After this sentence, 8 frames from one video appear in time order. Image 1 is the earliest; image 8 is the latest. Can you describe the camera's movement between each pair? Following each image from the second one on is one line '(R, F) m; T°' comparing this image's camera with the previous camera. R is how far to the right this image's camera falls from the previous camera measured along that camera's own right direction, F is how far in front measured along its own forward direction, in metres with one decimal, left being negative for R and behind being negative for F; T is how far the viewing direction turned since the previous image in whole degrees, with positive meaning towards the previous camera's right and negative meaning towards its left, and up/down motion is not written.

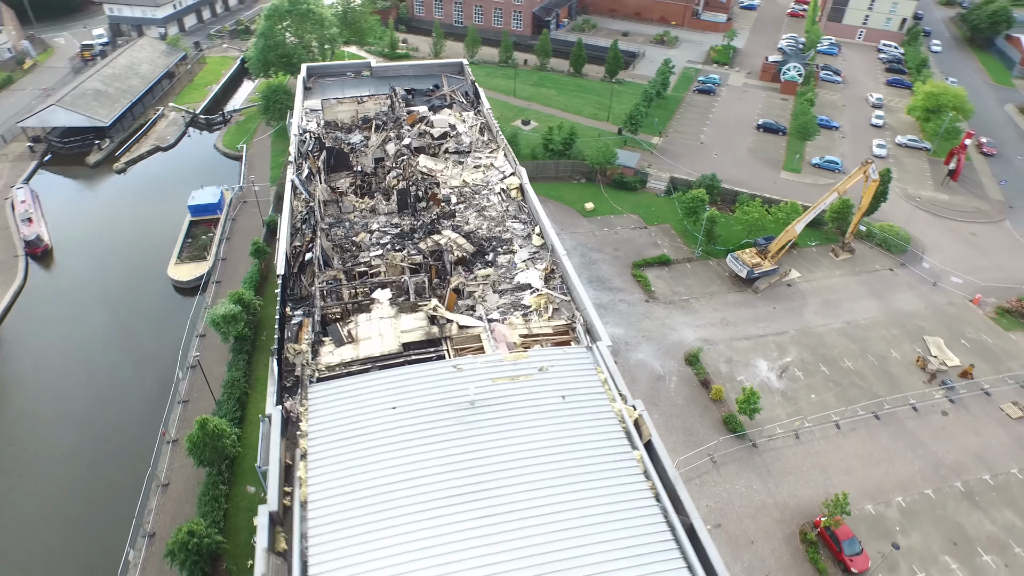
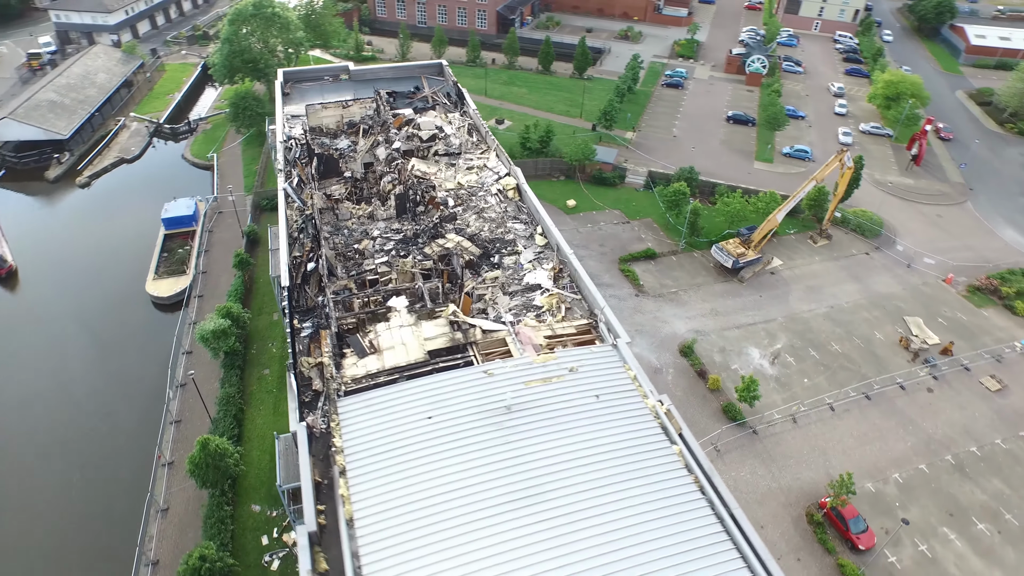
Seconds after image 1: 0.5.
(-1.6, +0.1) m; +3°
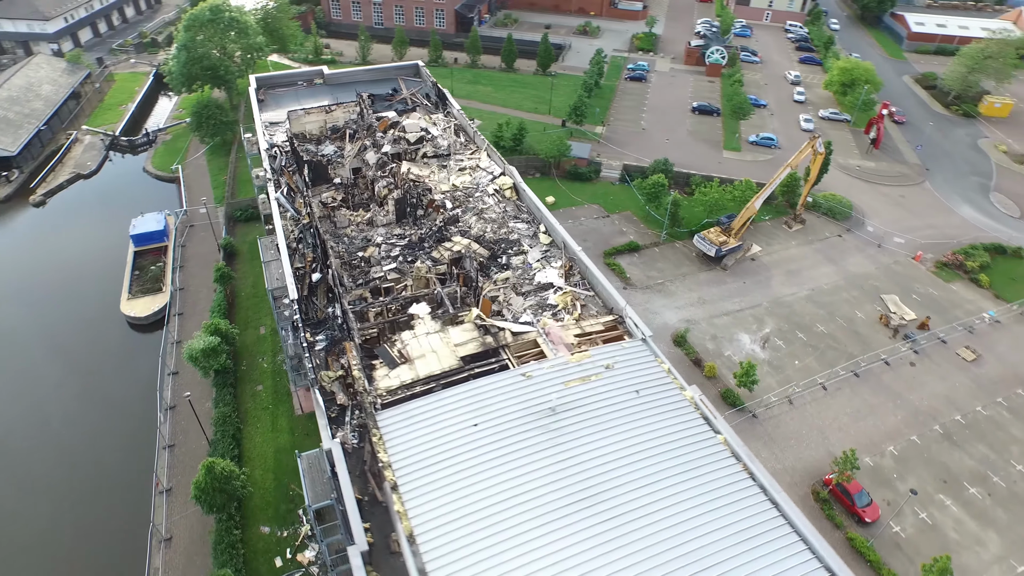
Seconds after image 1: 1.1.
(-1.9, +0.2) m; +4°
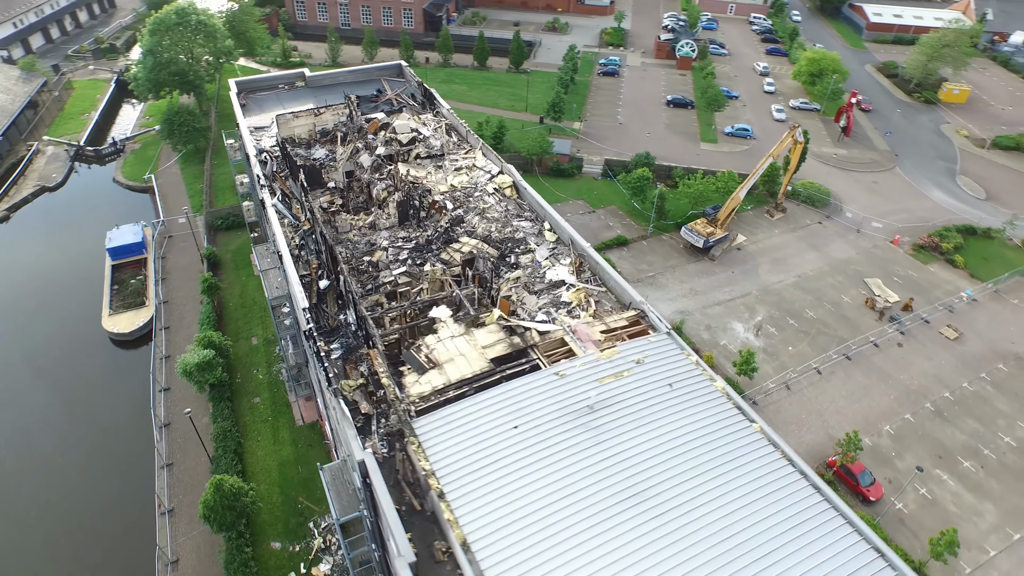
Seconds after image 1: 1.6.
(-1.5, +0.2) m; +3°
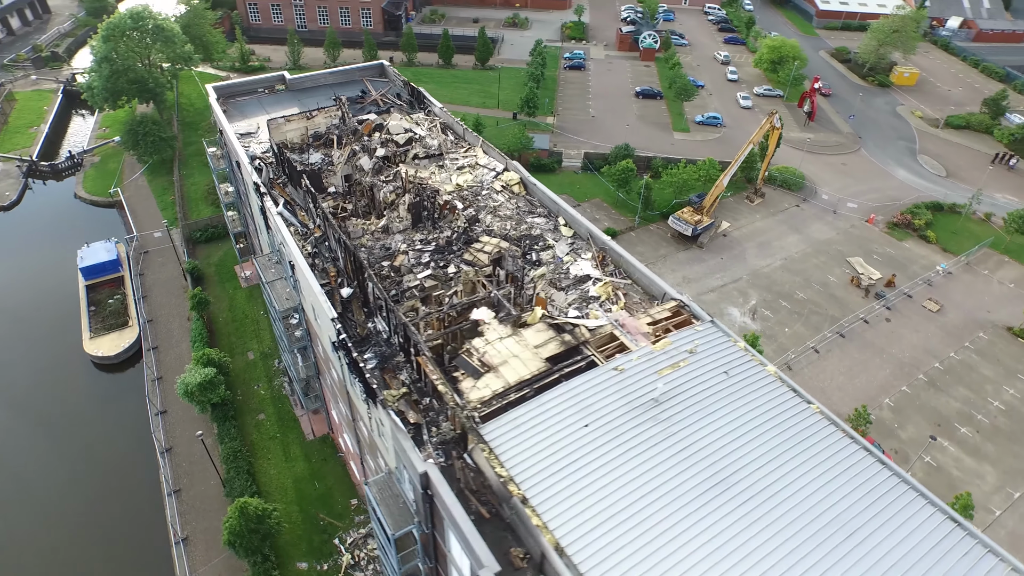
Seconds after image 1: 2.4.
(-2.4, +0.4) m; +4°
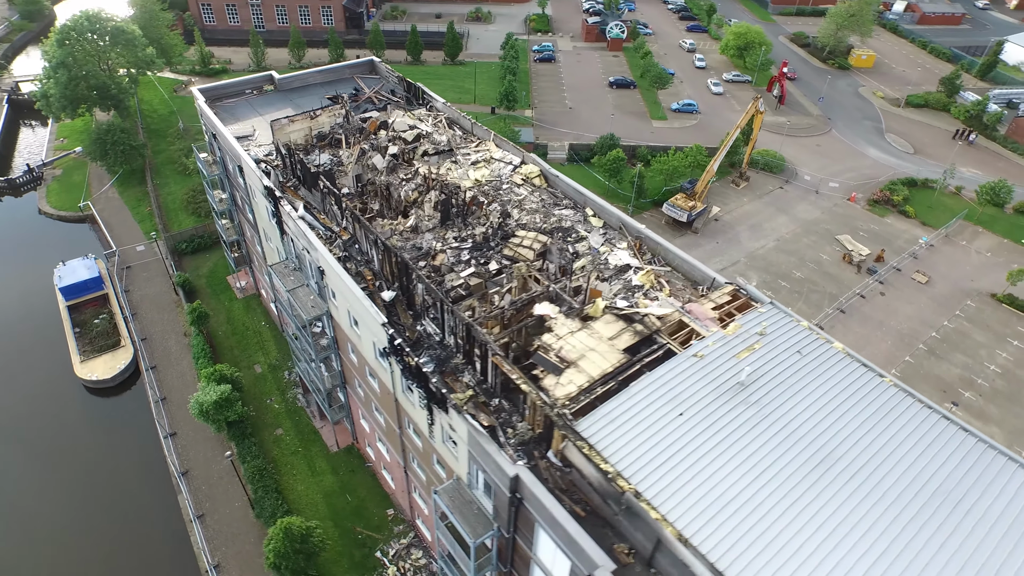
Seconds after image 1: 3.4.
(-2.9, +0.5) m; +4°
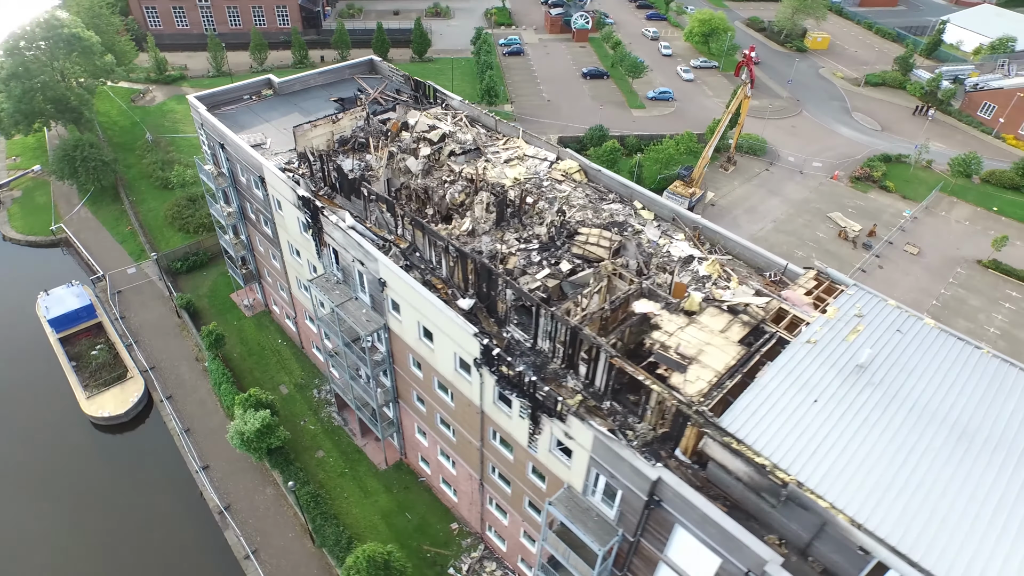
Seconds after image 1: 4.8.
(-4.0, +0.7) m; +5°
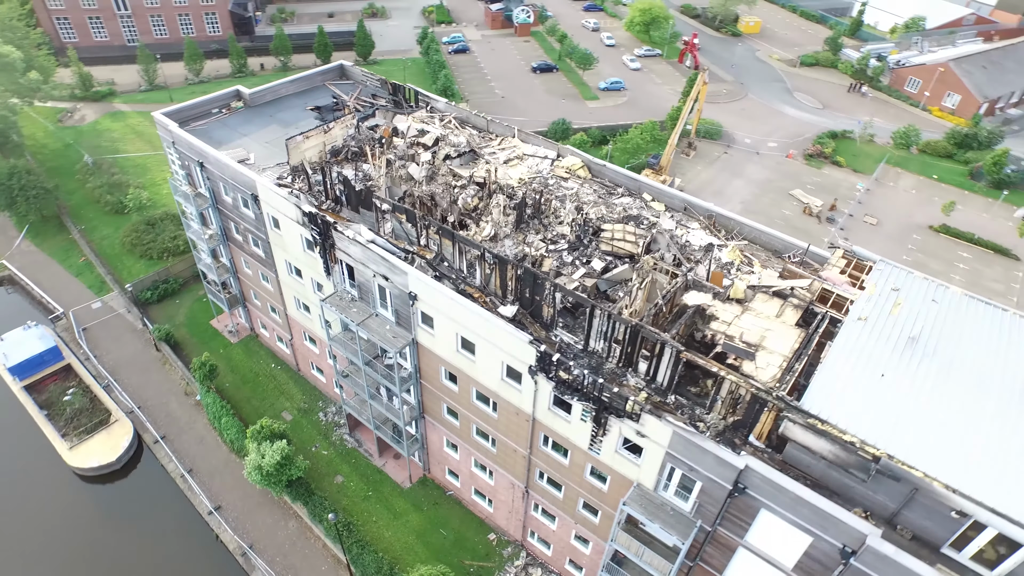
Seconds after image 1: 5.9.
(-3.0, +0.5) m; +6°
